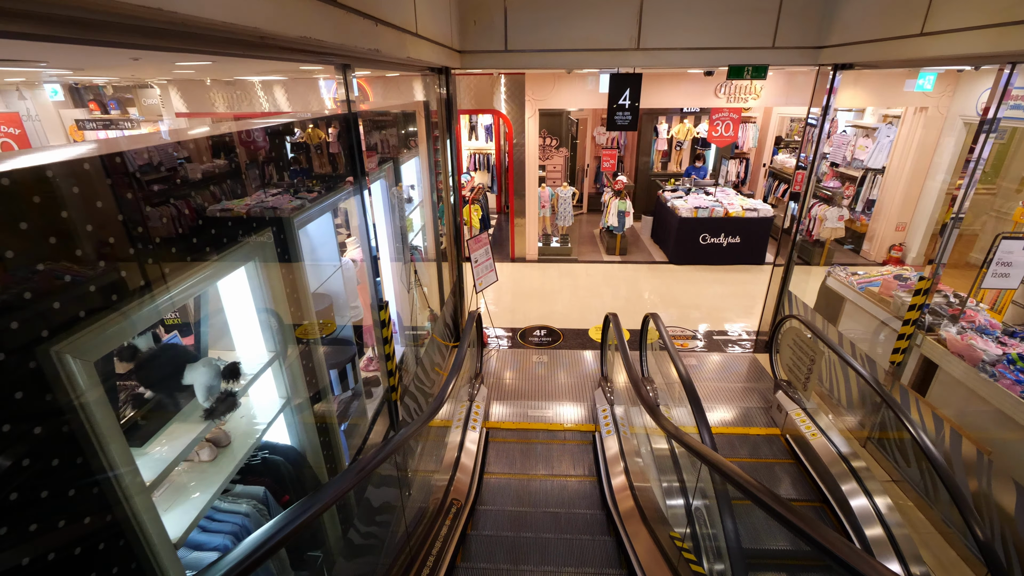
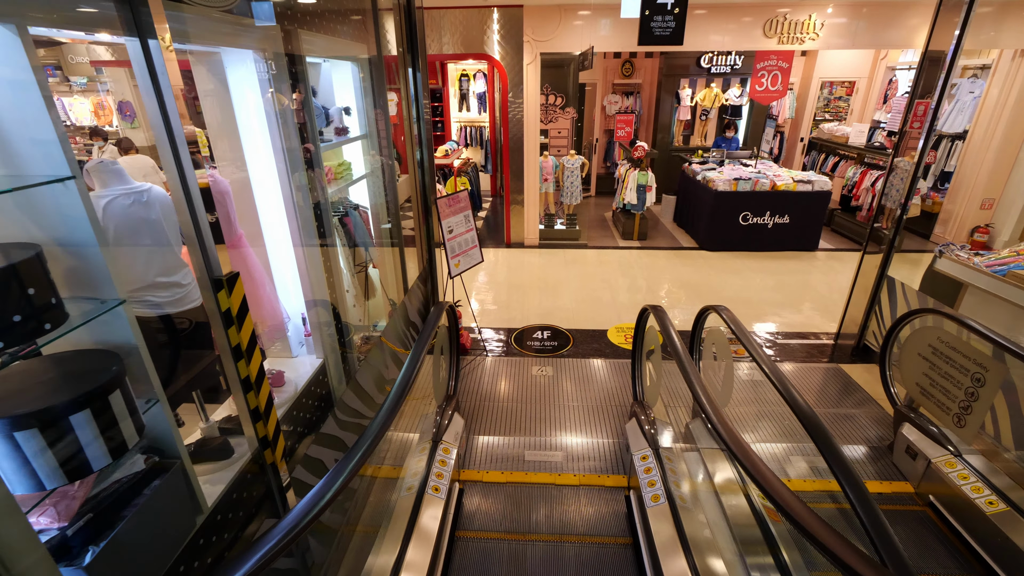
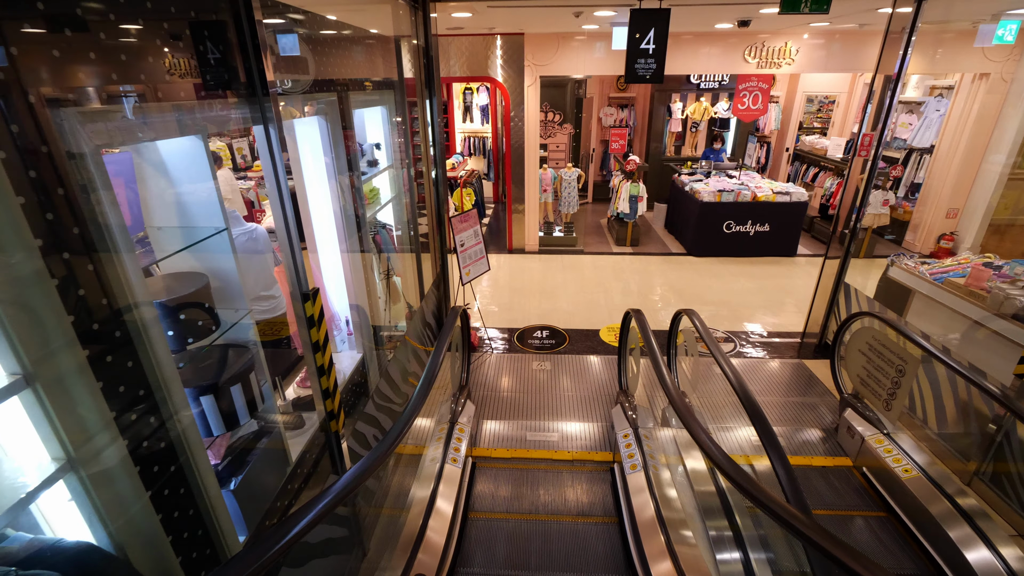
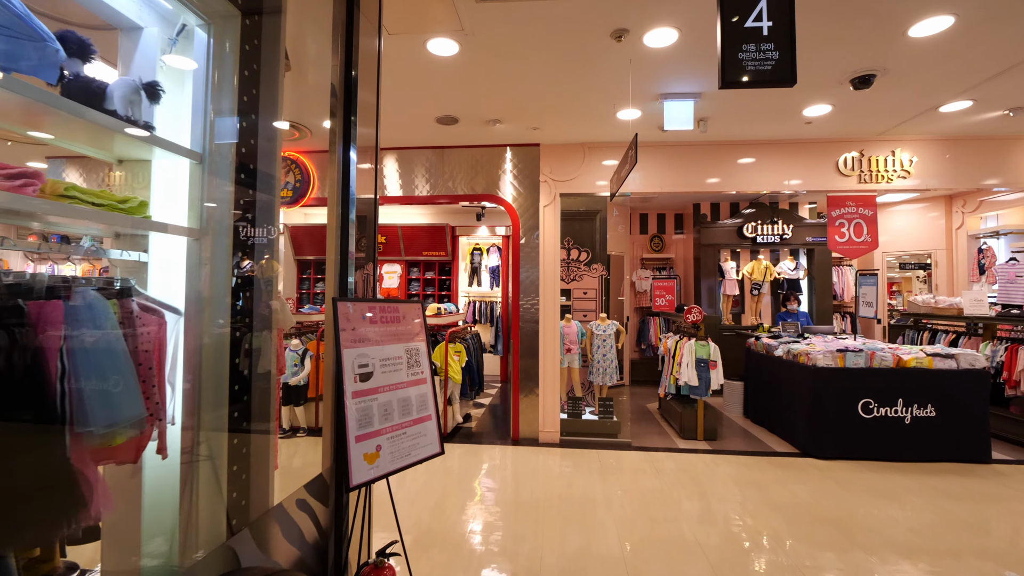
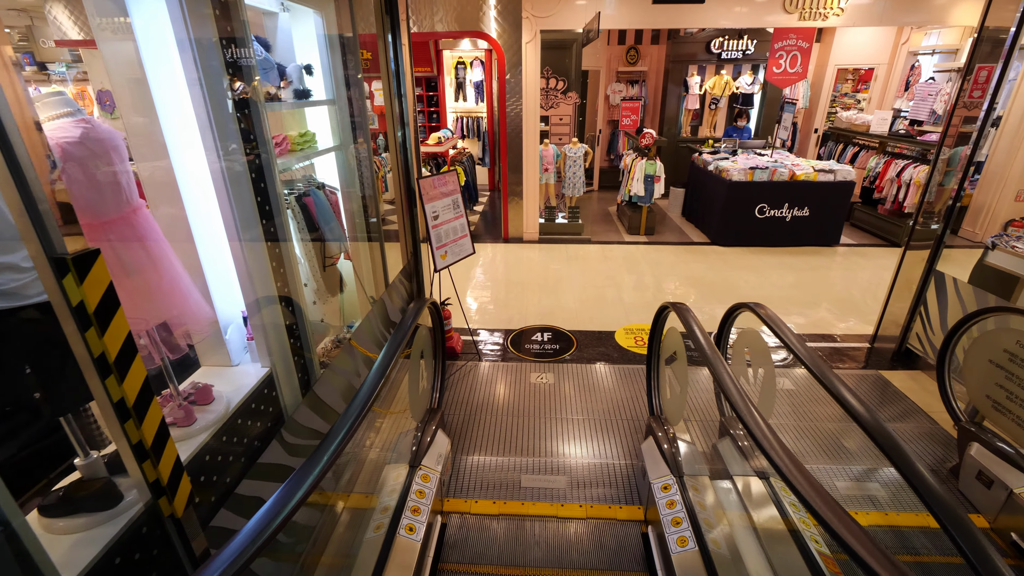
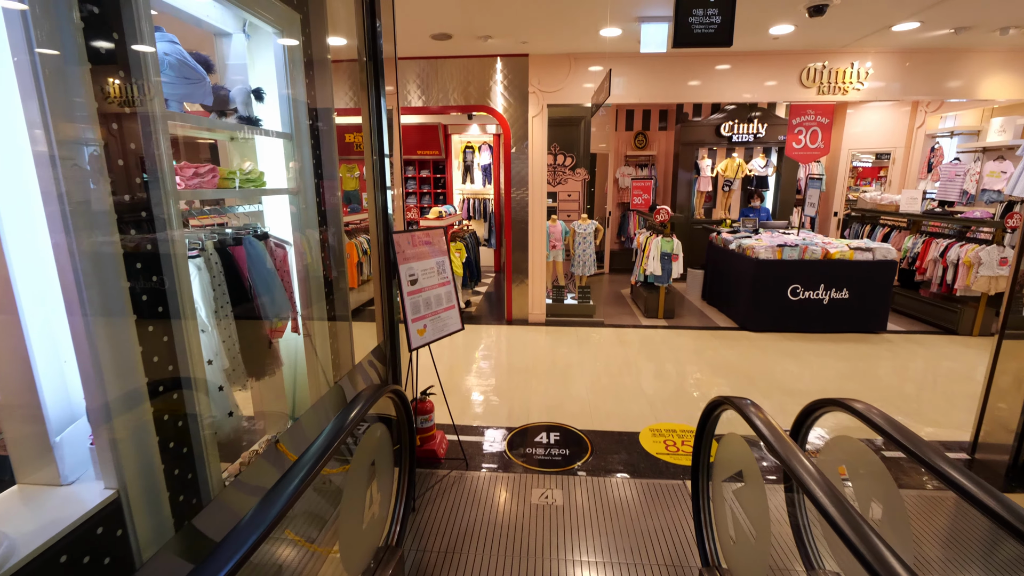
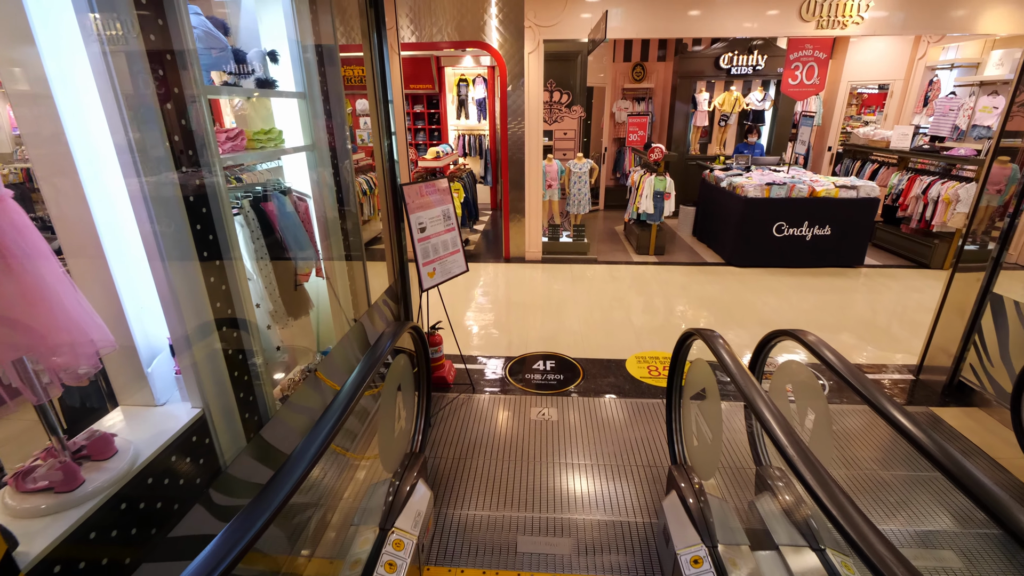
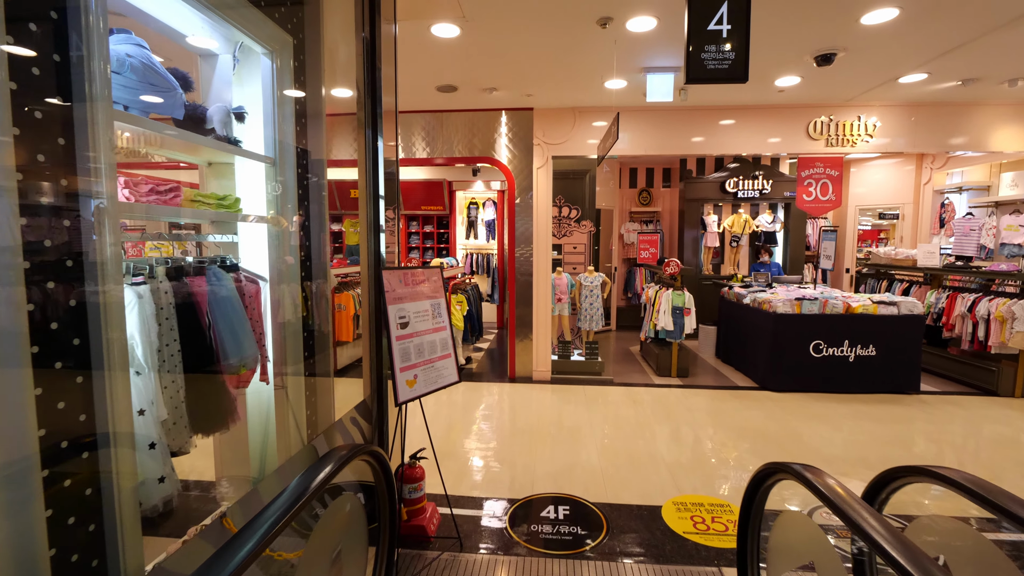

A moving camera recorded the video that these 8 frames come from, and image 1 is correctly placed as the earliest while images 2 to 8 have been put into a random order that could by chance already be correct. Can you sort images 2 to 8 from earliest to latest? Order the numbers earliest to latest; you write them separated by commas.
3, 2, 5, 7, 6, 8, 4
